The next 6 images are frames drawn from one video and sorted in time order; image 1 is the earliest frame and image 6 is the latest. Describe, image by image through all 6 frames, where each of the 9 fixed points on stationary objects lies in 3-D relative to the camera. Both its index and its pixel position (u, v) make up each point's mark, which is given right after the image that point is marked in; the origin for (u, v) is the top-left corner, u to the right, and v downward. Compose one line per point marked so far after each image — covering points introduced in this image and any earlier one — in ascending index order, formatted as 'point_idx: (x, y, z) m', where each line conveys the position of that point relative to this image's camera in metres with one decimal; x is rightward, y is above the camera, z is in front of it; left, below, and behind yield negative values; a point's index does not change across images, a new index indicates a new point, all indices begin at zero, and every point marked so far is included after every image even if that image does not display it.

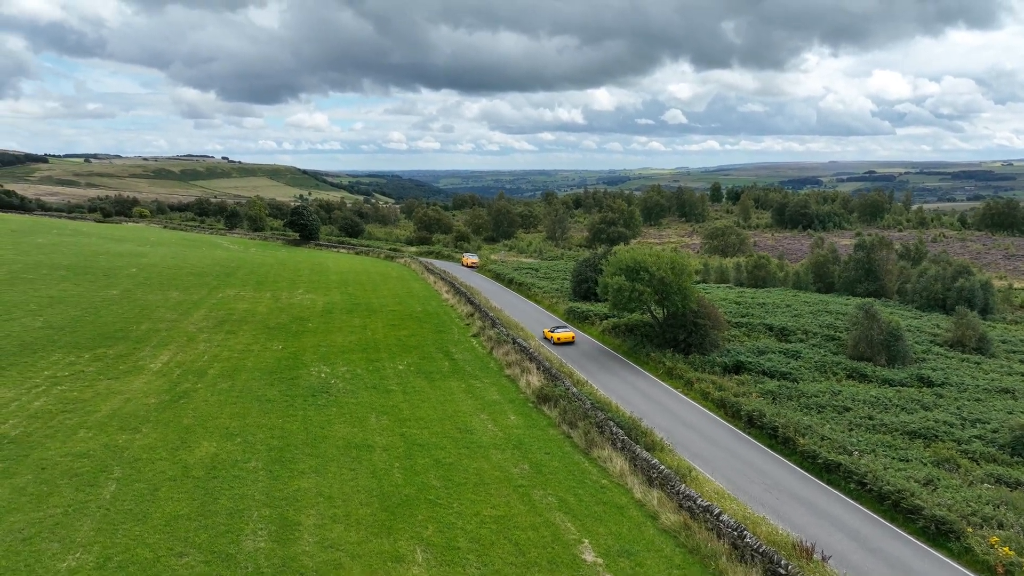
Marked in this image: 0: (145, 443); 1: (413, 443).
0: (-8.7, -3.7, +17.1) m
1: (-2.5, -4.0, +18.4) m
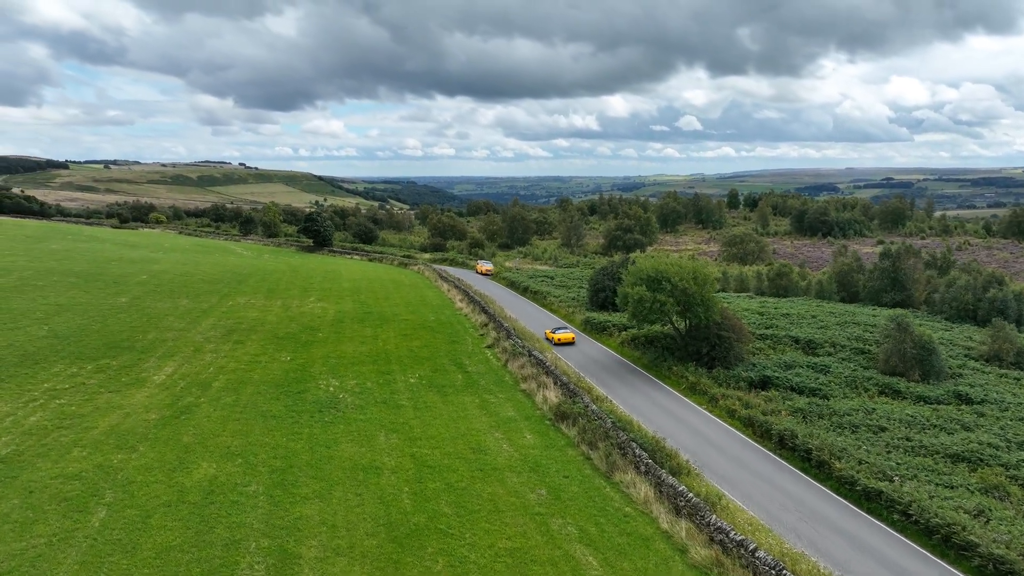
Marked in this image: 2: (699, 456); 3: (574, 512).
0: (-8.4, -4.0, +16.2) m
1: (-2.1, -4.3, +17.4) m
2: (+5.1, -4.6, +19.5) m
3: (+1.3, -4.8, +15.4) m
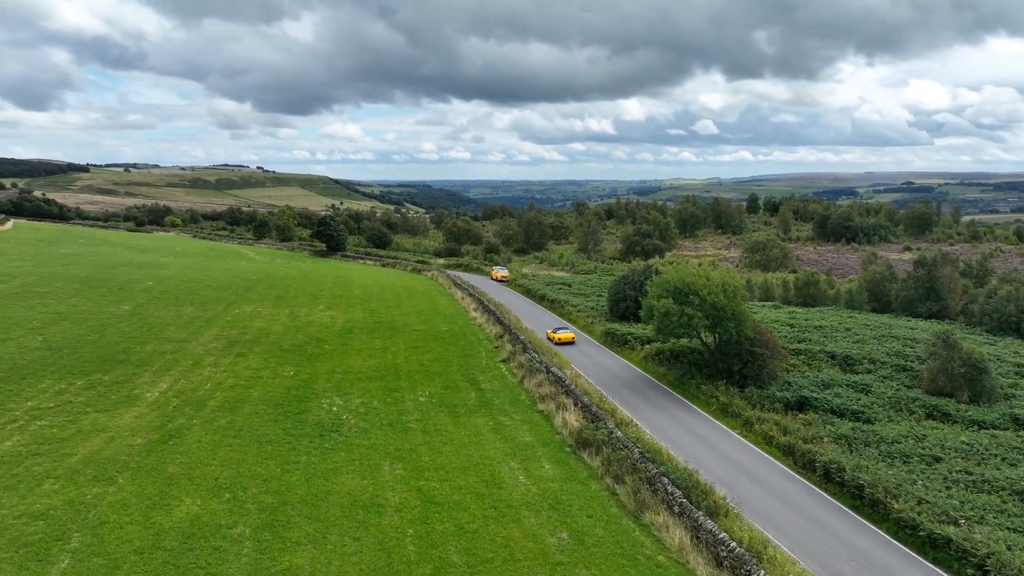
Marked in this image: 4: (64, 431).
0: (-8.0, -4.3, +14.6) m
1: (-1.8, -4.6, +15.6) m
2: (+5.5, -5.0, +17.6) m
3: (+1.7, -5.2, +13.6) m
4: (-11.6, -3.7, +18.6) m
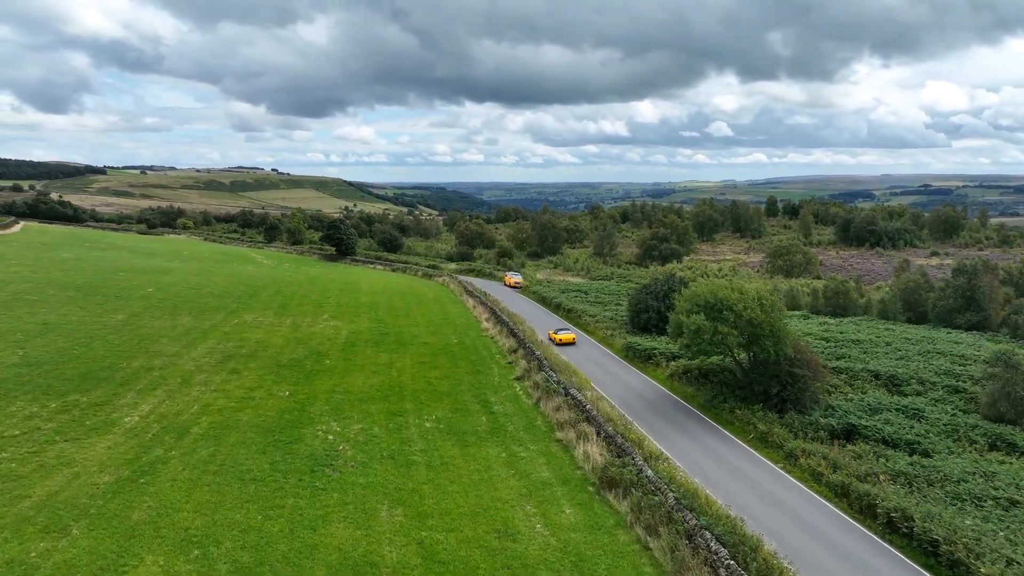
0: (-7.7, -4.7, +12.4) m
1: (-1.4, -5.0, +13.4) m
2: (+5.8, -5.4, +15.2) m
3: (+1.9, -5.6, +11.3) m
4: (-11.3, -4.1, +16.5) m
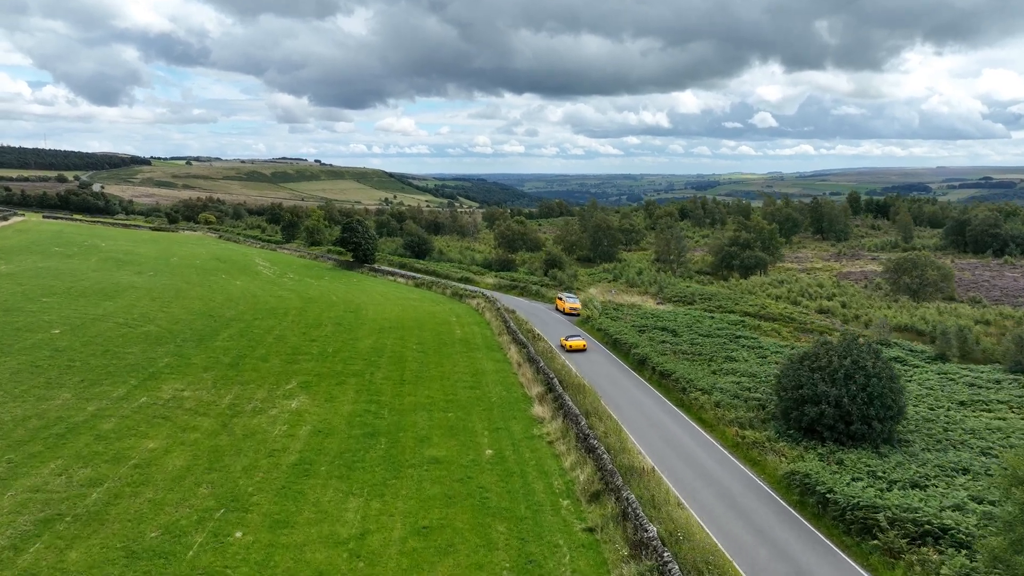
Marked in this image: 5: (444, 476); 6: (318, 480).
0: (-6.9, -7.0, -1.7) m
1: (-0.5, -7.4, -1.1) m
2: (+6.8, -7.9, +0.3) m
3: (+2.7, -8.0, -3.4) m
4: (-10.2, -6.3, +2.6) m
5: (-1.8, -4.9, +18.8) m
6: (-4.9, -4.8, +18.1) m
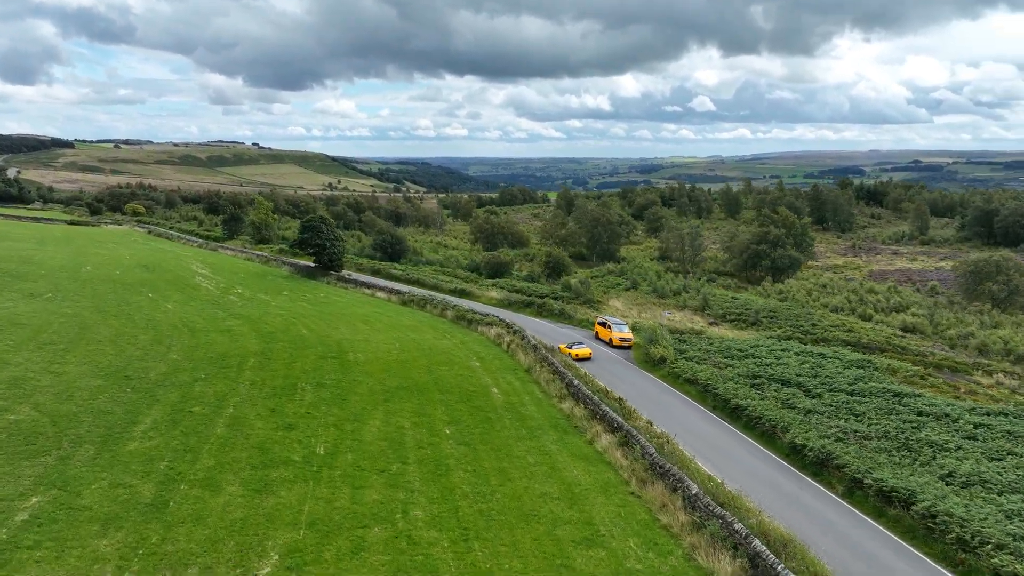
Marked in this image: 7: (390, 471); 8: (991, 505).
0: (-1.3, -9.5, -13.8) m
1: (+5.0, -9.8, -12.7) m
2: (+12.2, -10.1, -10.7) m
3: (+8.4, -10.4, -14.8) m
4: (-4.9, -8.8, -9.8) m
5: (+2.2, -6.9, +7.0) m
6: (-0.8, -6.8, +6.1) m
7: (-3.2, -4.9, +19.5) m
8: (+11.4, -5.1, +17.9) m
